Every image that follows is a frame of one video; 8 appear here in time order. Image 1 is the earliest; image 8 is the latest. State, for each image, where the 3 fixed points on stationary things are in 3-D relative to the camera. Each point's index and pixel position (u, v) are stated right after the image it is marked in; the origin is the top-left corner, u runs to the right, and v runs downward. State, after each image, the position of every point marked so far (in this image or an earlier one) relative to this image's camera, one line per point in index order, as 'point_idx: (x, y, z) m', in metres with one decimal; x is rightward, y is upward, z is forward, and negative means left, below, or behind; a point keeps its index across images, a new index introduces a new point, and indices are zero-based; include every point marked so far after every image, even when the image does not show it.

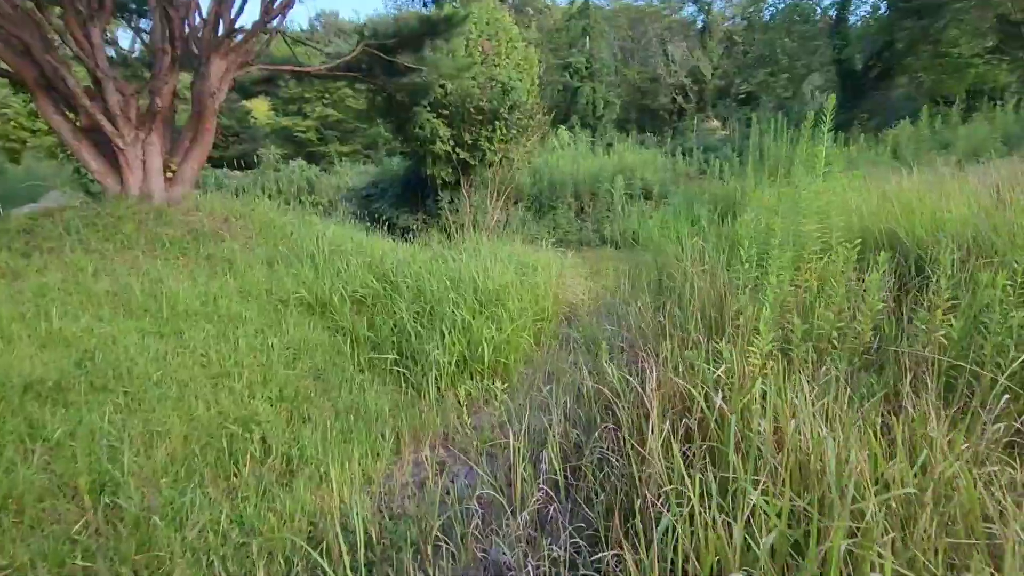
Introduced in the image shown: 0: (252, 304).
0: (-1.8, -0.1, +3.9) m
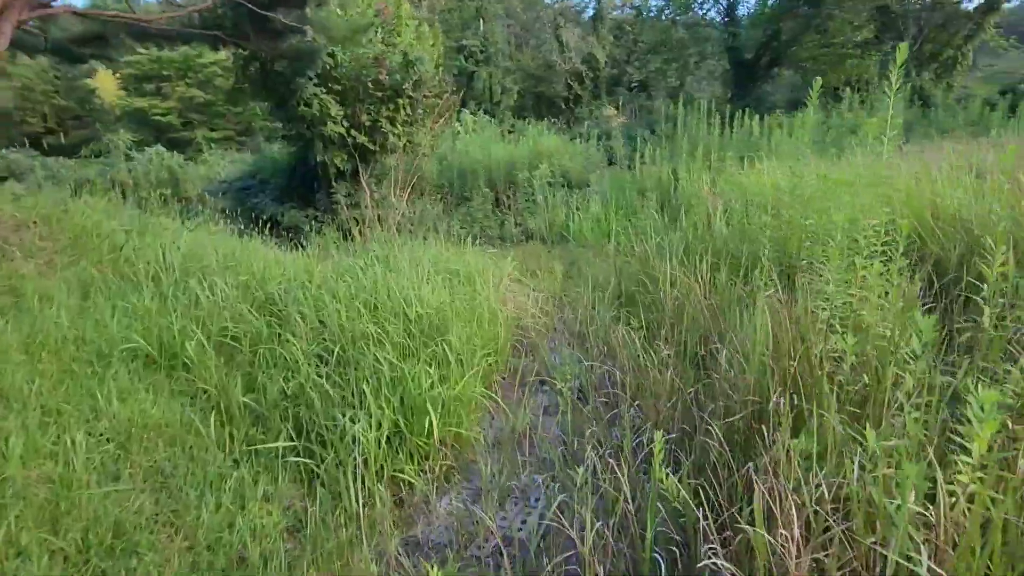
0: (-2.1, -0.4, +2.5) m
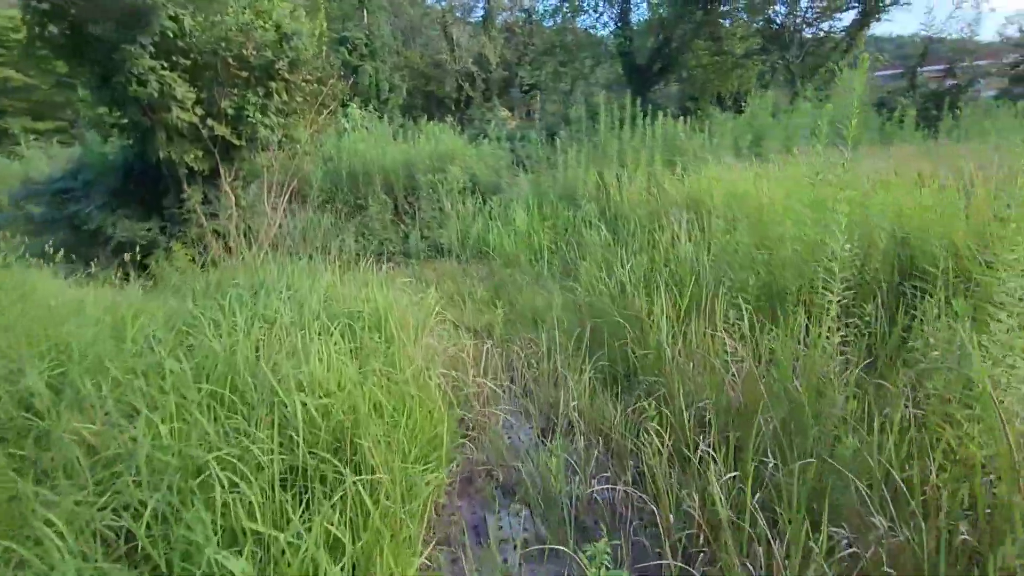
0: (-2.1, -0.6, +1.0) m
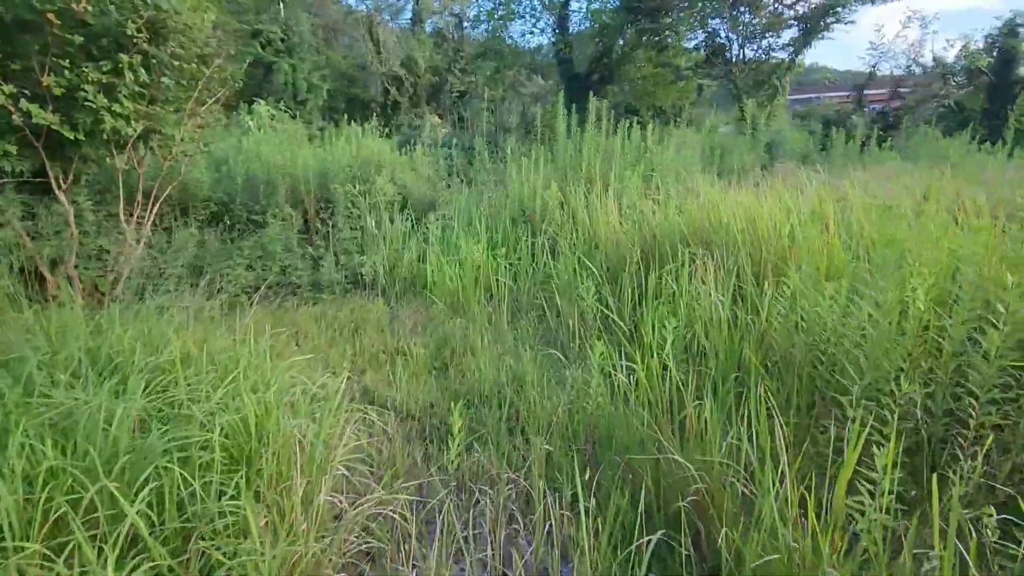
0: (-1.9, -0.9, -0.5) m
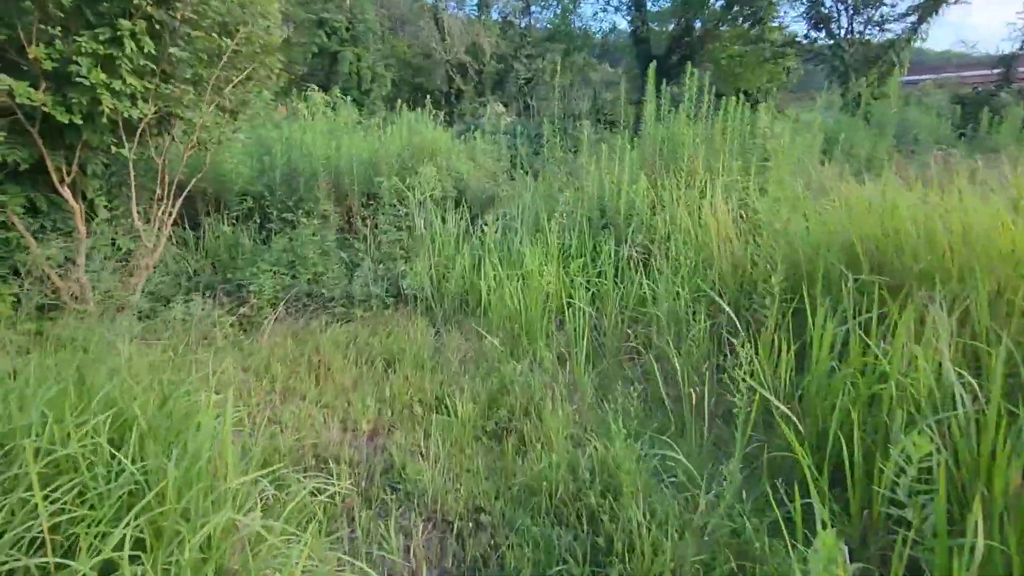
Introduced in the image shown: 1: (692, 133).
0: (-2.0, -1.1, -1.3) m
1: (+1.5, +1.3, +4.8) m
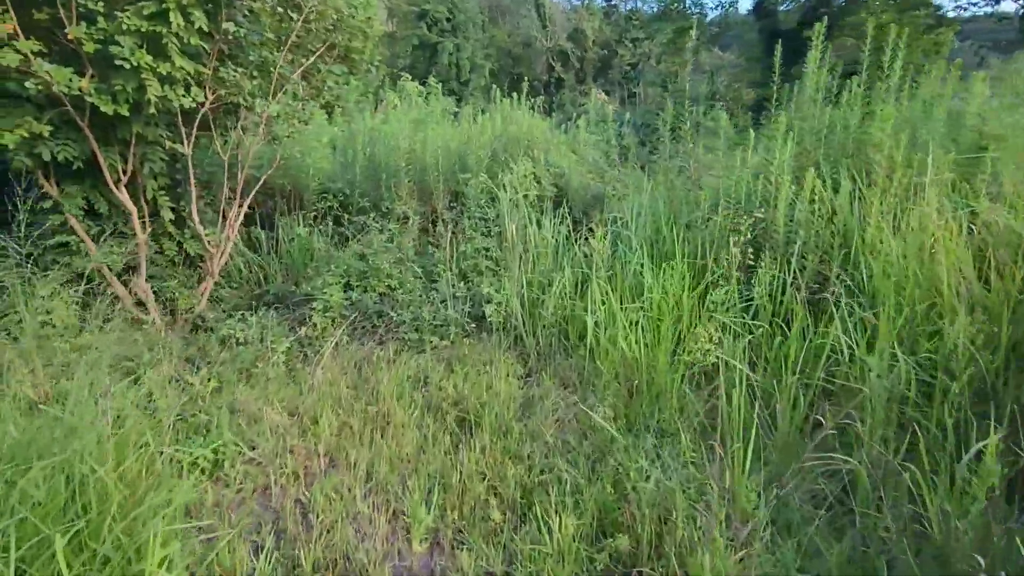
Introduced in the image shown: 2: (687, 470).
0: (-2.2, -1.3, -1.7) m
1: (+2.3, +1.1, +3.6) m
2: (+0.6, -0.5, +1.9) m
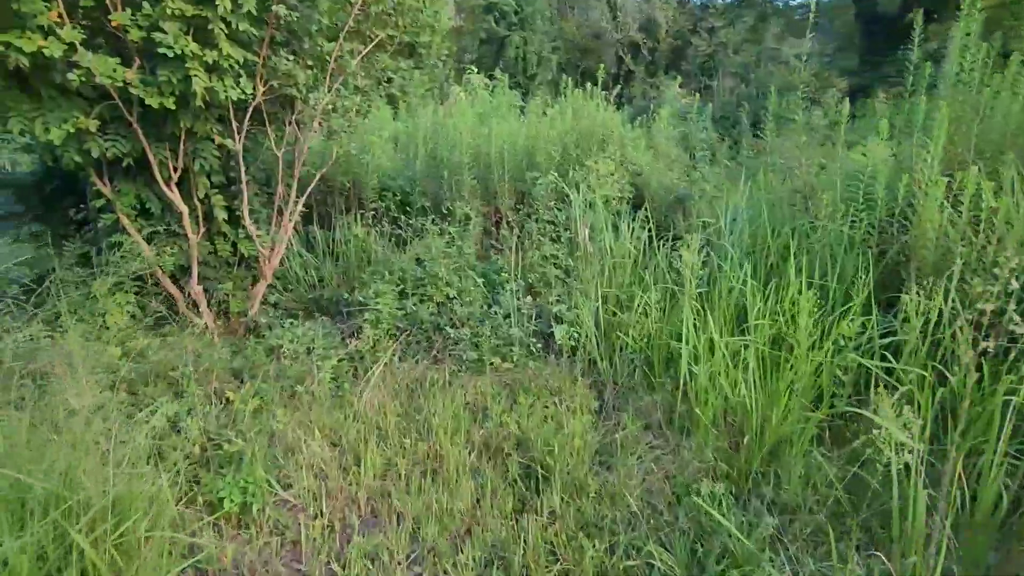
0: (-2.4, -1.3, -1.9) m
1: (+2.7, +0.9, +2.9) m
2: (+0.8, -0.7, +1.4) m
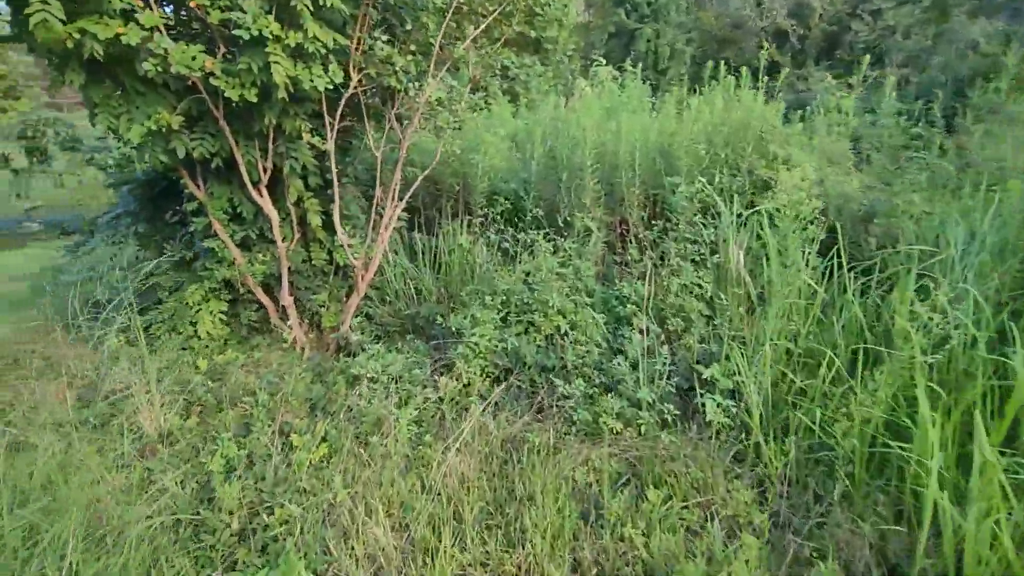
0: (-2.9, -1.4, -2.0) m
1: (+3.2, +0.6, +1.6) m
2: (+0.9, -0.9, +0.6) m
